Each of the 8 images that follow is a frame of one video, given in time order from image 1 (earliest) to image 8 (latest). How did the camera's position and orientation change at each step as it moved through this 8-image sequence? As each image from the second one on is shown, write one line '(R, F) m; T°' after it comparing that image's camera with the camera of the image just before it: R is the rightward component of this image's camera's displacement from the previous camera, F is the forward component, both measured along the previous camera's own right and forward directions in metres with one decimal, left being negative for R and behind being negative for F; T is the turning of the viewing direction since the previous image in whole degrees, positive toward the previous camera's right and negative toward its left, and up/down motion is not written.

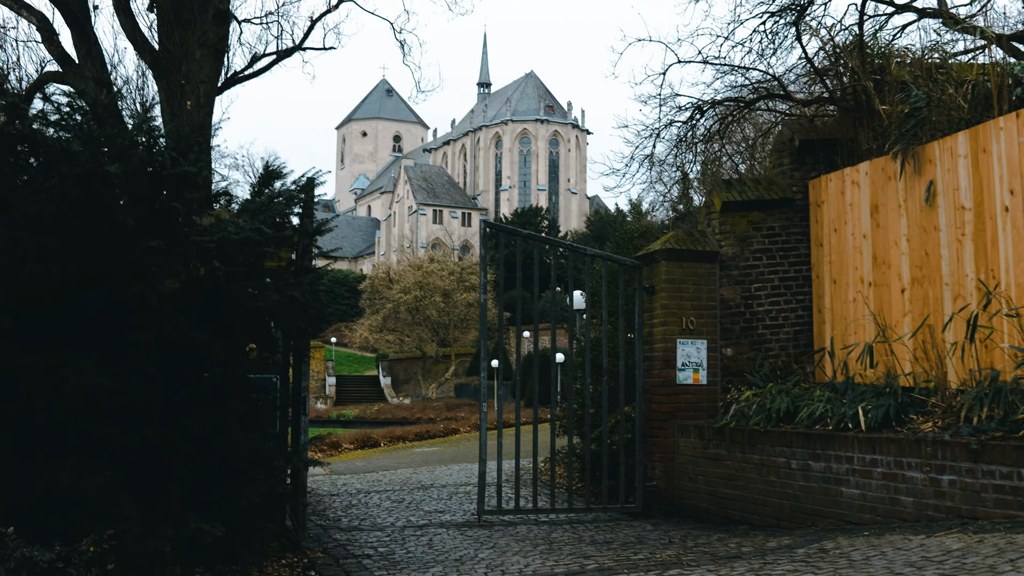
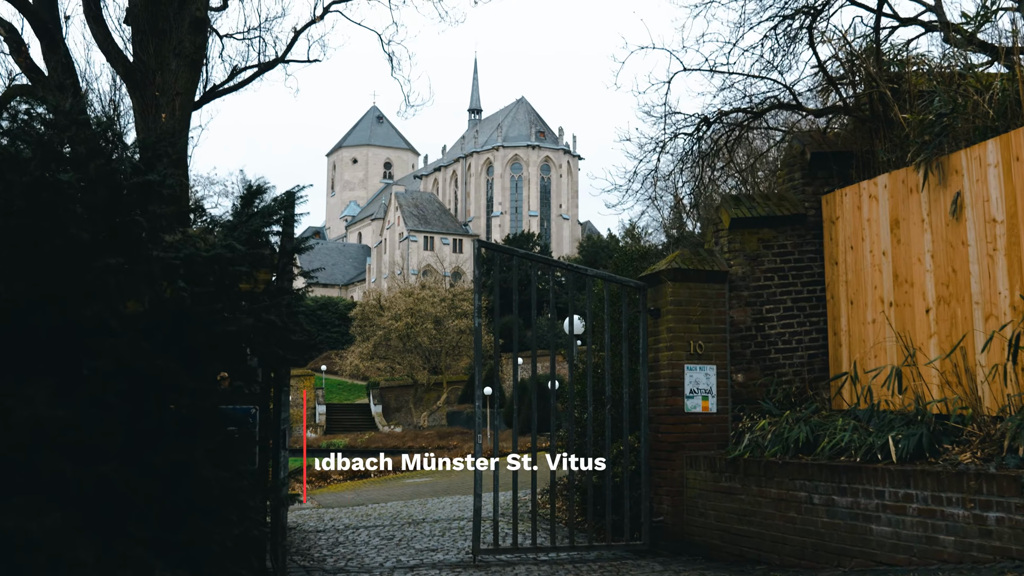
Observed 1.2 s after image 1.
(0.0, +0.6) m; +1°
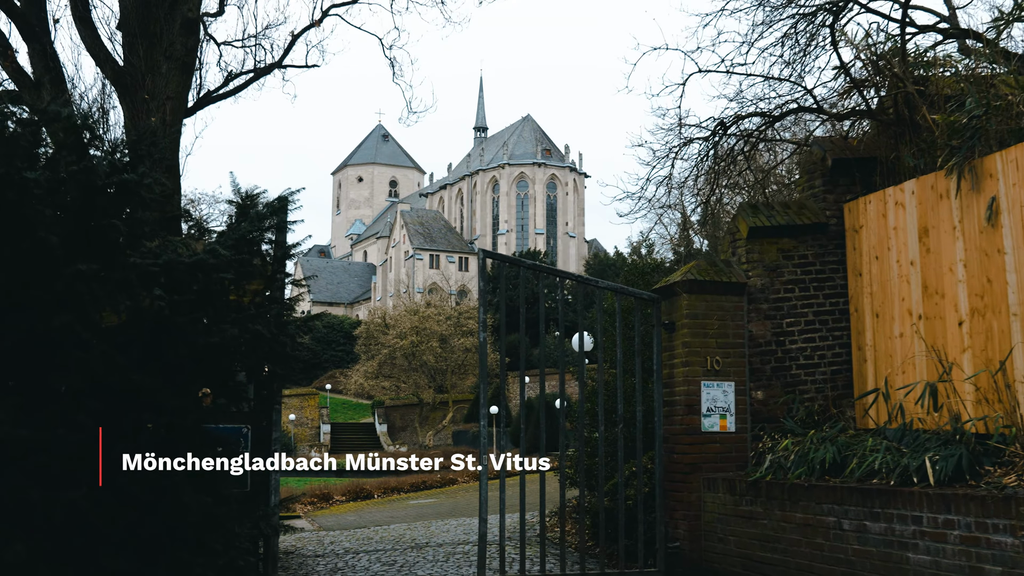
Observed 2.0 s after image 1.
(0.0, +0.4) m; 0°
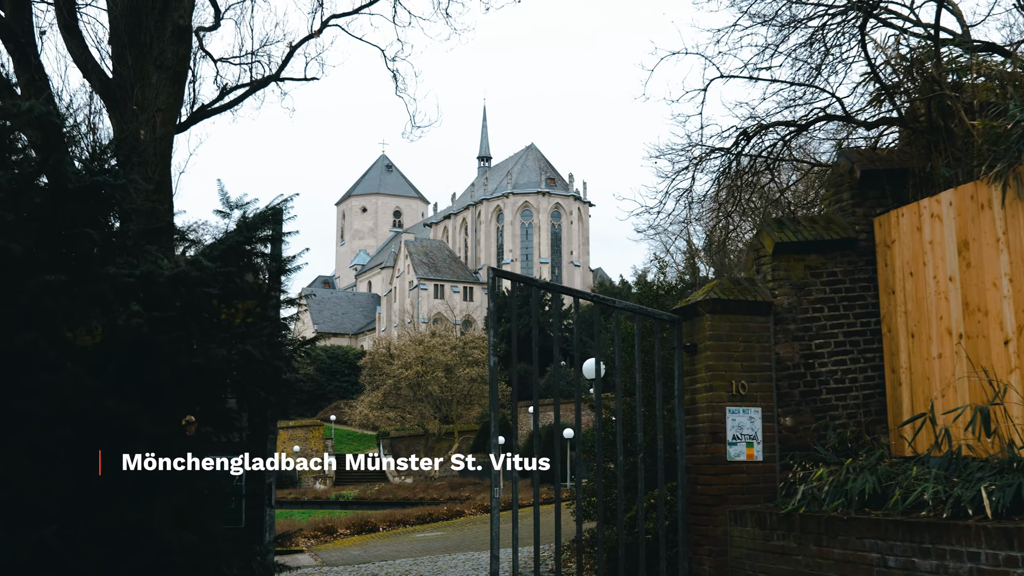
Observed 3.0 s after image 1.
(-0.1, +0.5) m; 0°
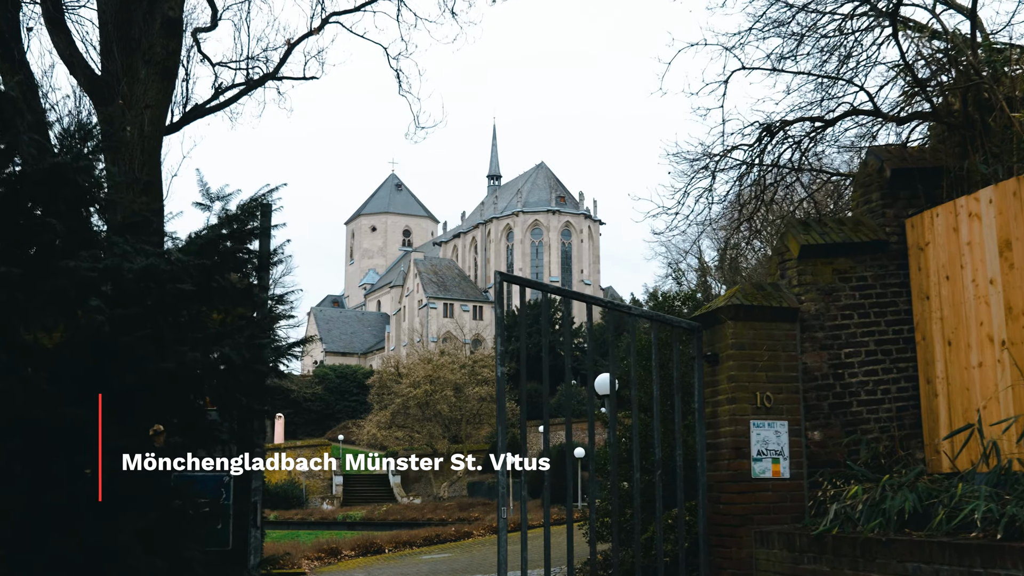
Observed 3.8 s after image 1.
(0.0, +0.5) m; -1°
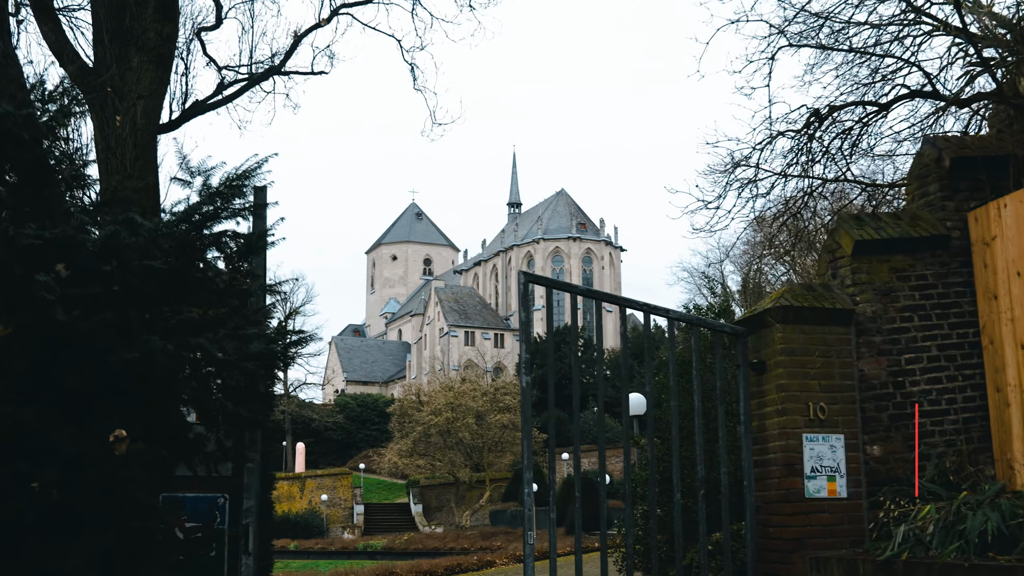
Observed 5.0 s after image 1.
(0.0, +0.6) m; -1°
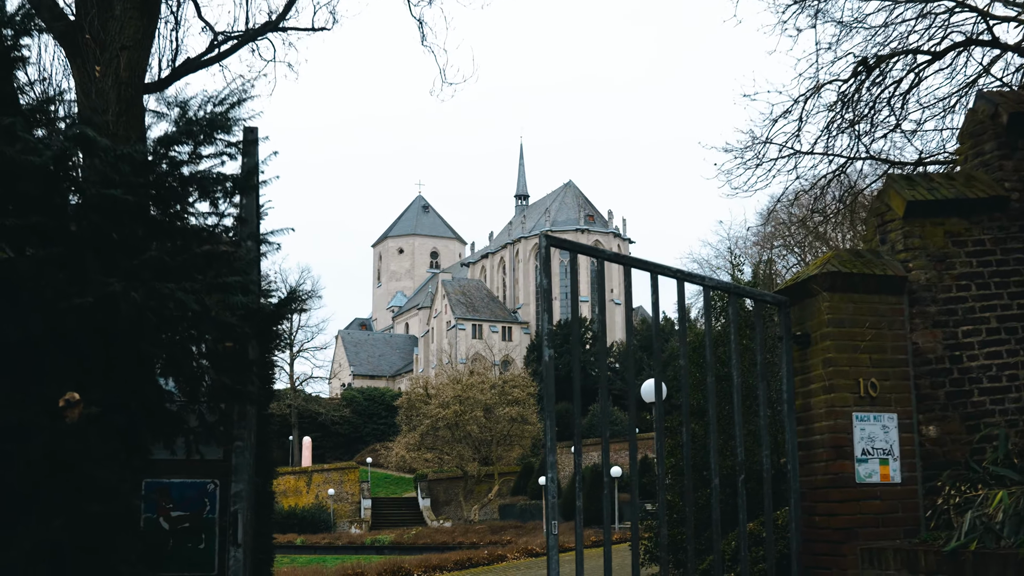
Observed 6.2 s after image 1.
(-0.1, +0.6) m; 0°
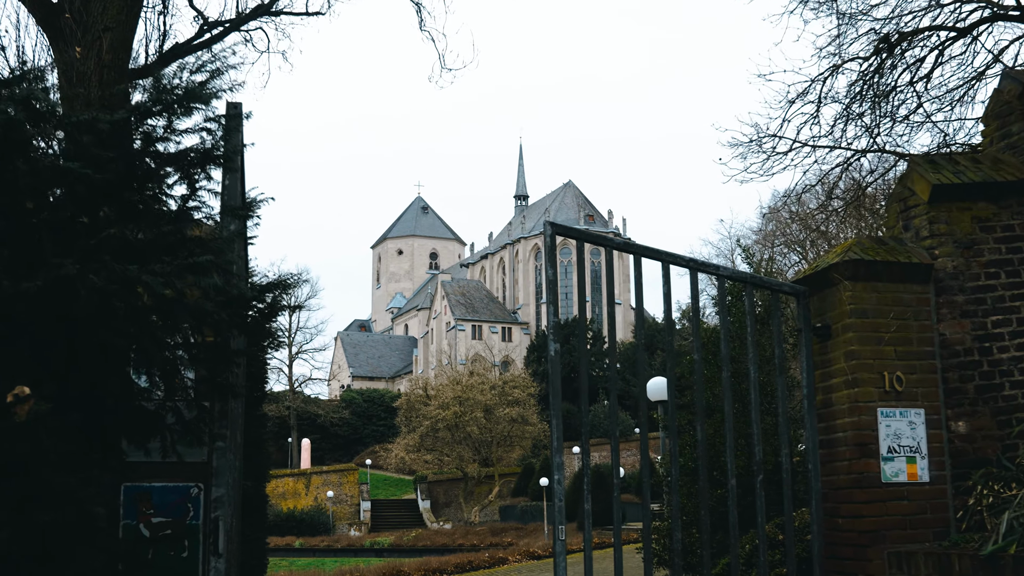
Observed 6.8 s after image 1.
(0.0, +0.3) m; 0°
